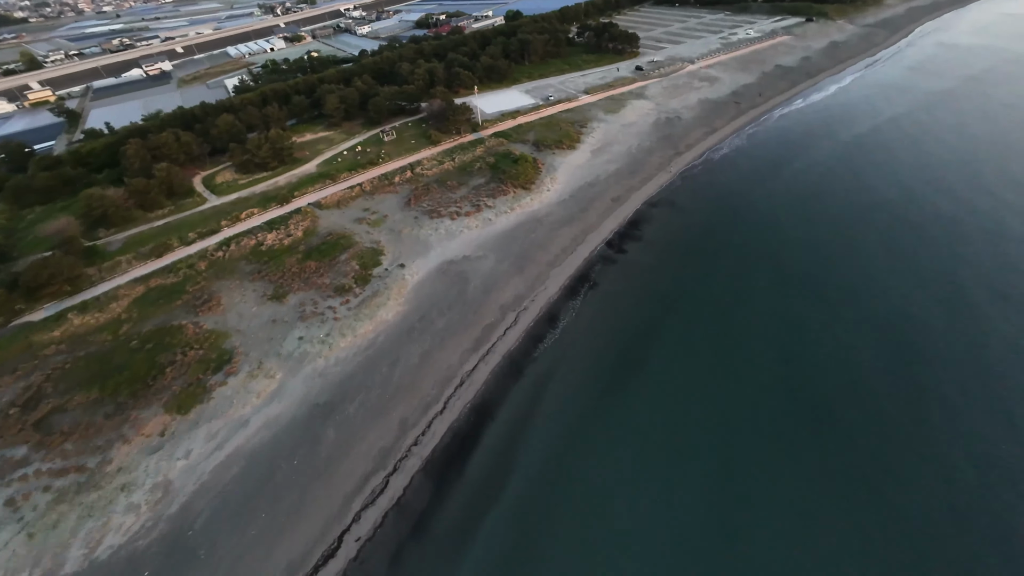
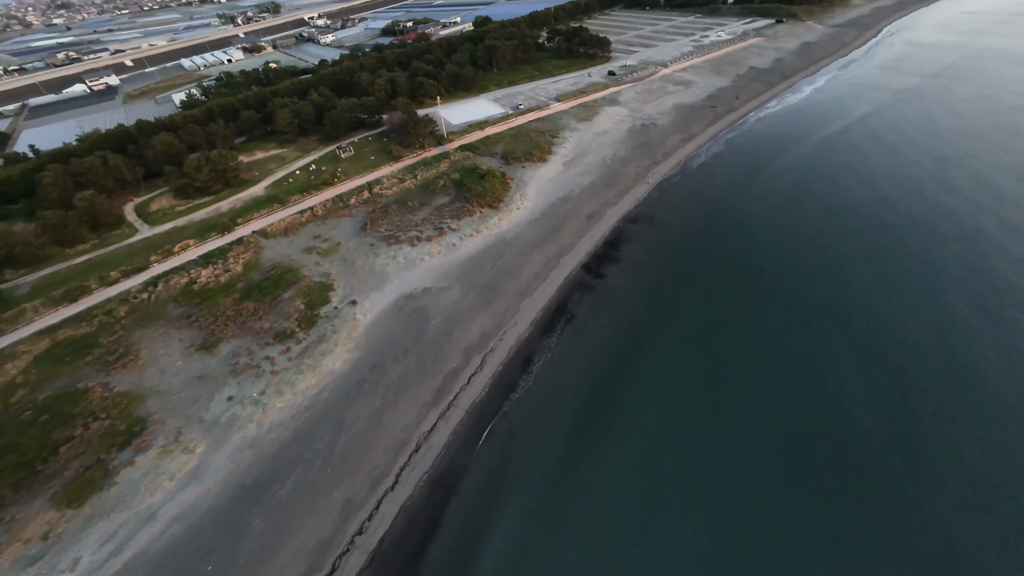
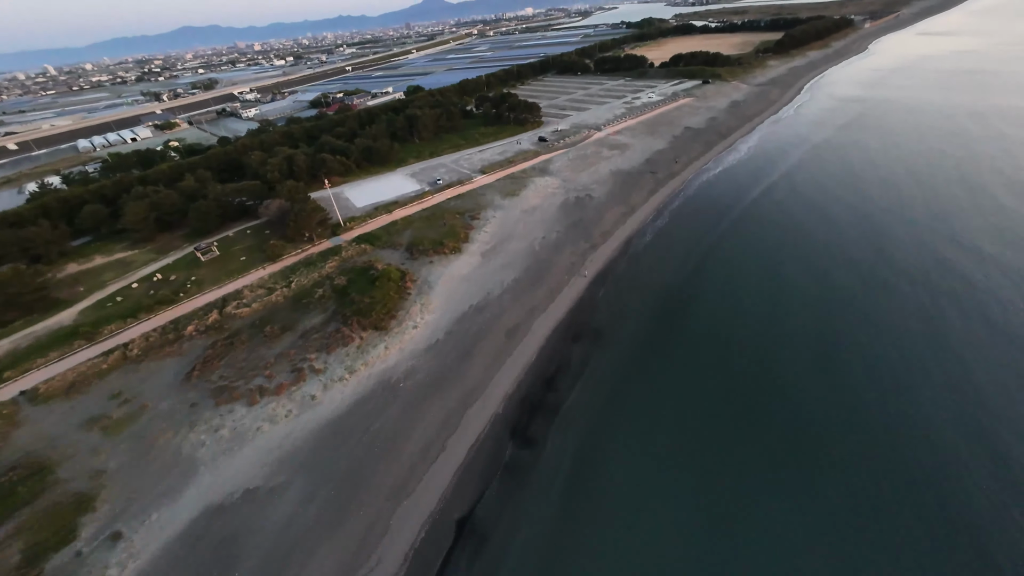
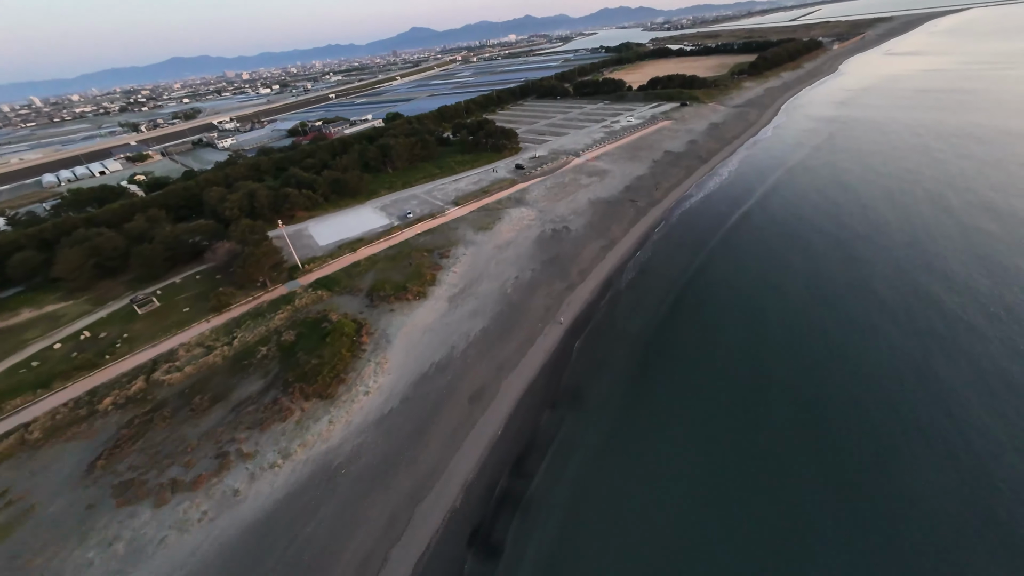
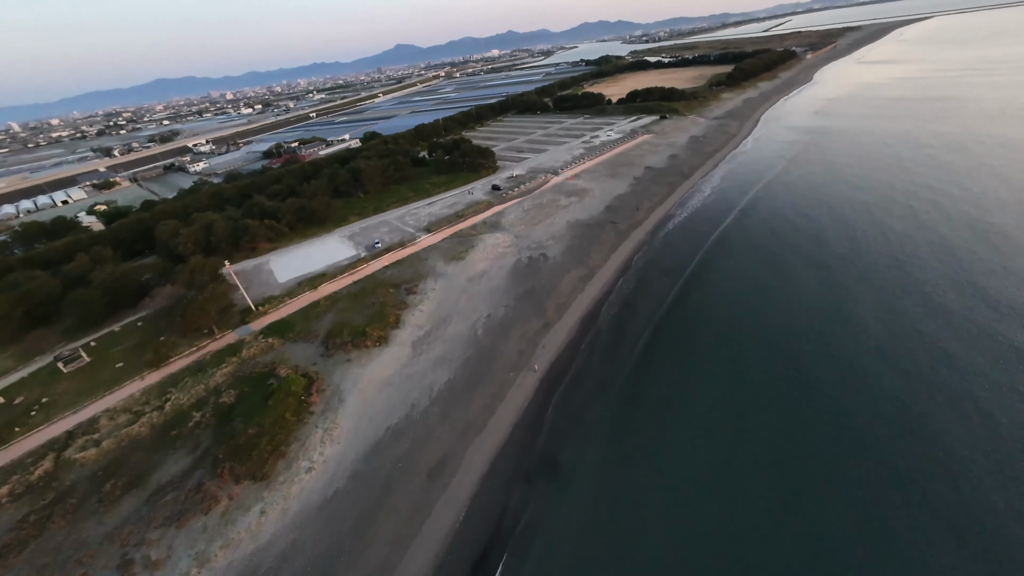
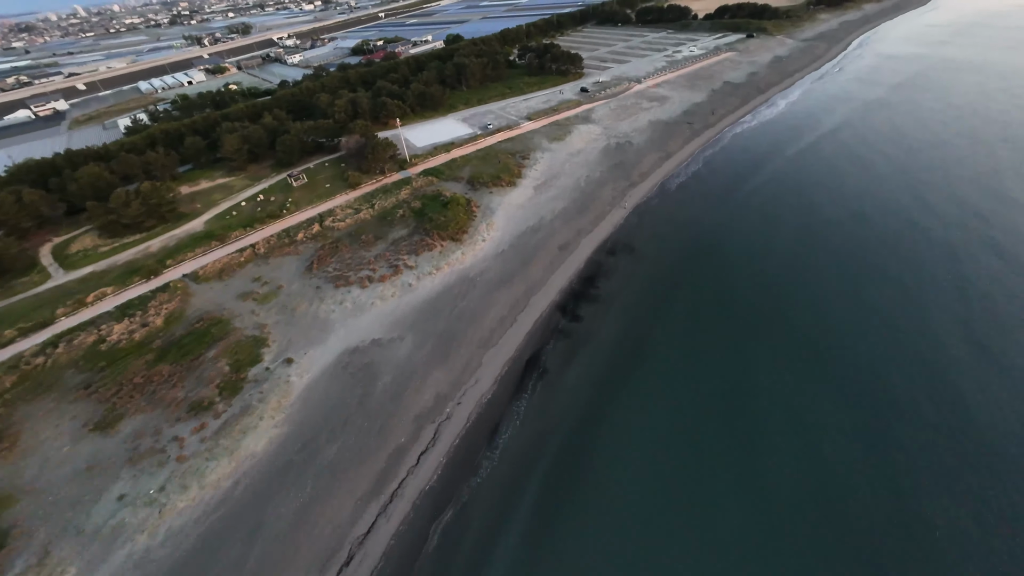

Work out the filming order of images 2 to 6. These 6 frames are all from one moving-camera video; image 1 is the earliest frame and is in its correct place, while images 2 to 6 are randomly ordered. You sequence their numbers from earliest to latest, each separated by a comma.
2, 6, 3, 4, 5
